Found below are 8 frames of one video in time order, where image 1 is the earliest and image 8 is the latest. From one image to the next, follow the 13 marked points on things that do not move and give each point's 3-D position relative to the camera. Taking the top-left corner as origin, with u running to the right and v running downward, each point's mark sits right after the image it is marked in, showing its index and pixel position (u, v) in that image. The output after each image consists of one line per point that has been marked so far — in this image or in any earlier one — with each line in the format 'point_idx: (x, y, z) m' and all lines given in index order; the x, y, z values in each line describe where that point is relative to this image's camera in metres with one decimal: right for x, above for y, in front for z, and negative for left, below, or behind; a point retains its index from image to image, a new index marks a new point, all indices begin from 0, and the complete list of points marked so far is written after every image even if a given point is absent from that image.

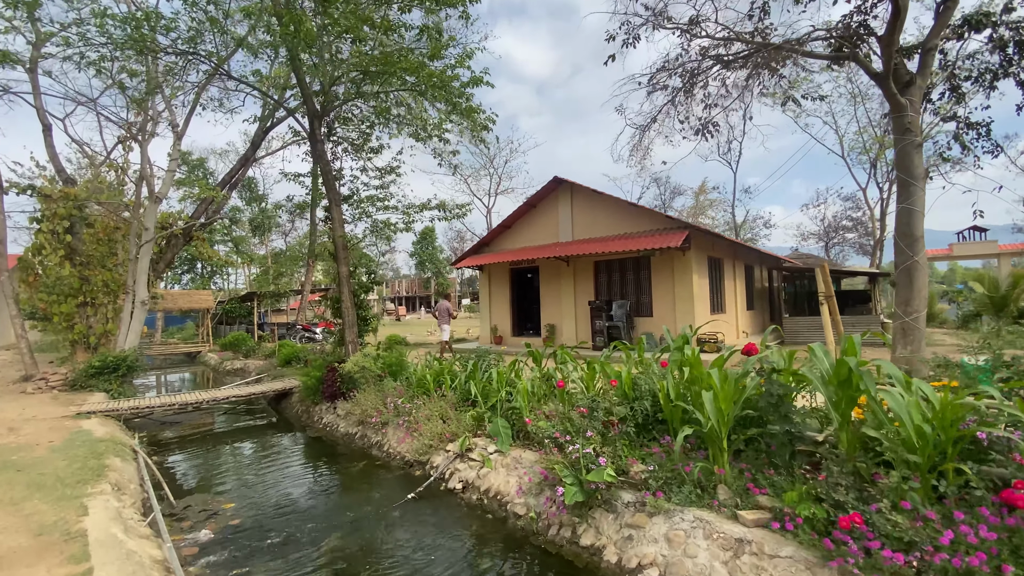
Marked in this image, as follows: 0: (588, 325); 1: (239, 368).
0: (+2.1, -1.0, +13.8) m
1: (-8.9, -2.6, +16.2) m
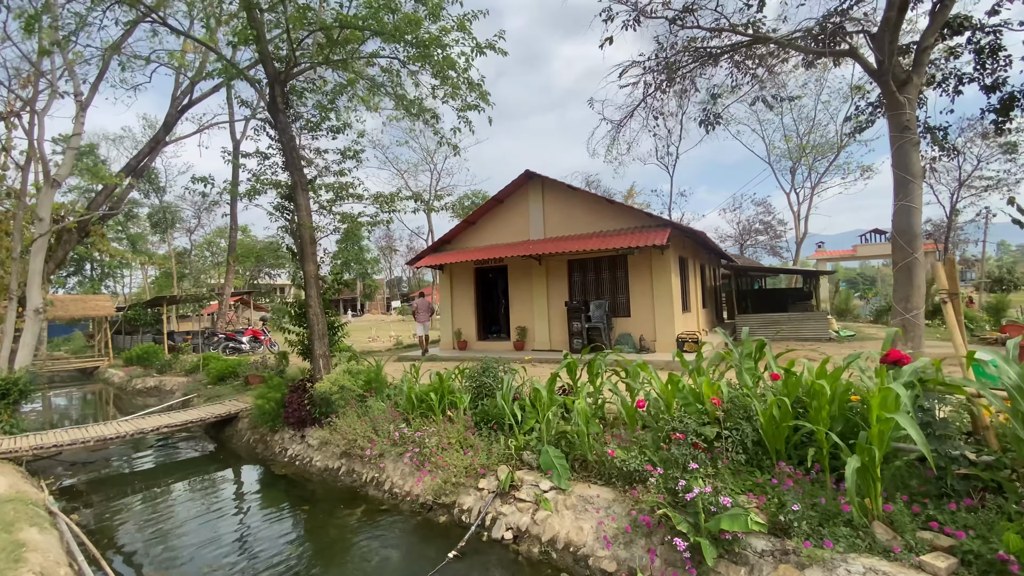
0: (+1.3, -1.0, +13.0) m
1: (-9.9, -2.7, +13.7) m
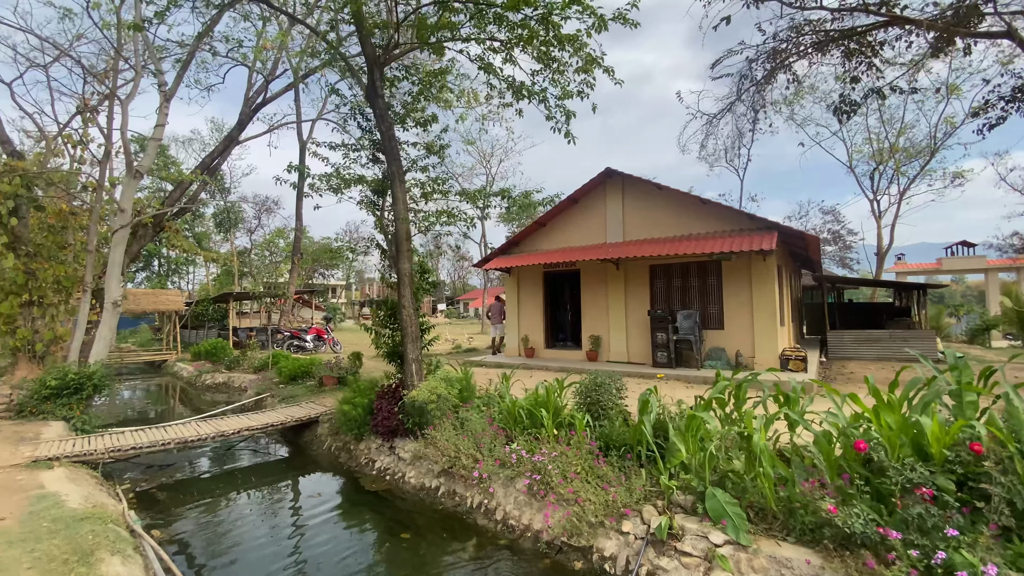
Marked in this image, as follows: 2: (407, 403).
0: (+3.2, -1.2, +12.1) m
1: (-8.0, -2.6, +13.7) m
2: (-1.3, -1.4, +6.2) m
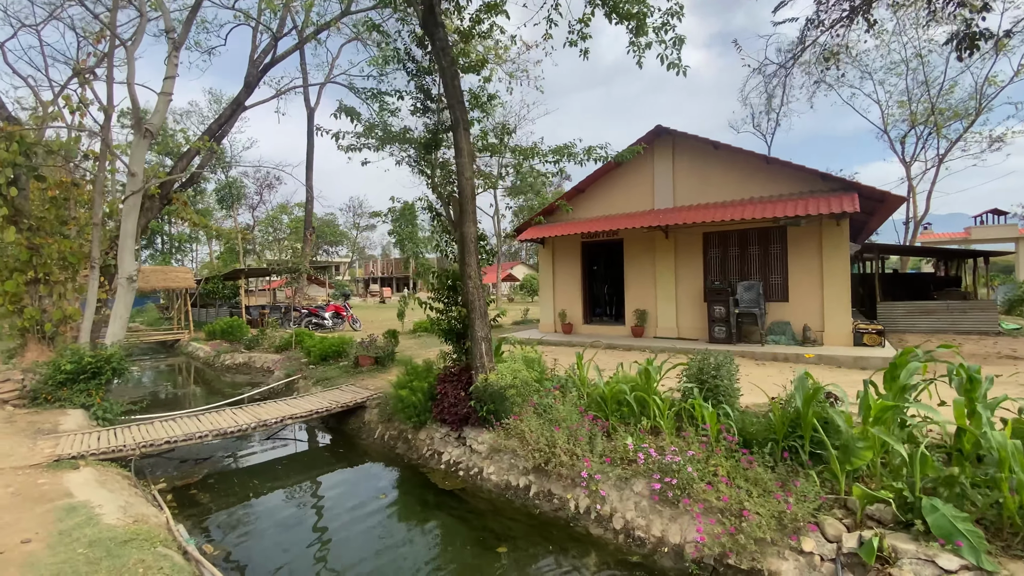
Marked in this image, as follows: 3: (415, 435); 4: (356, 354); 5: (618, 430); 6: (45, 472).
0: (+4.1, -0.5, +11.3) m
1: (-7.0, -2.0, +12.9) m
2: (-0.4, -1.1, +5.4) m
3: (-1.2, -1.8, +6.0) m
4: (-2.9, -1.3, +9.3) m
5: (+1.0, -1.3, +4.7) m
6: (-4.2, -1.7, +4.5) m
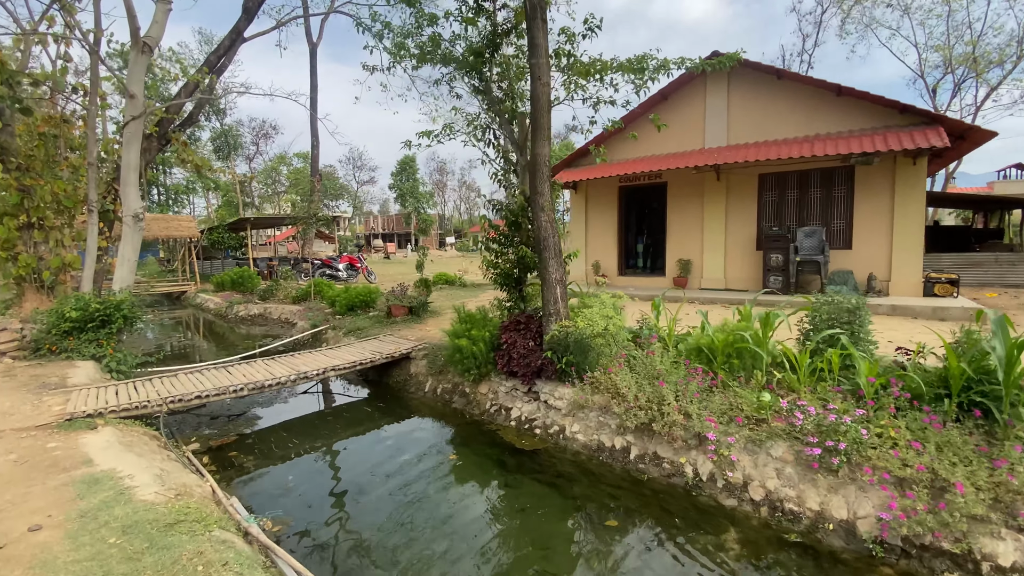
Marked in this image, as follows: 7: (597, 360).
0: (+4.9, +0.6, +10.5) m
1: (-6.3, -0.7, +12.2) m
2: (+0.4, -0.4, +4.6) m
3: (-0.4, -1.1, +5.3) m
4: (-2.1, -0.3, +8.6) m
5: (+1.8, -0.8, +4.0) m
6: (-3.4, -1.1, +3.8) m
7: (+0.8, -0.7, +4.5) m
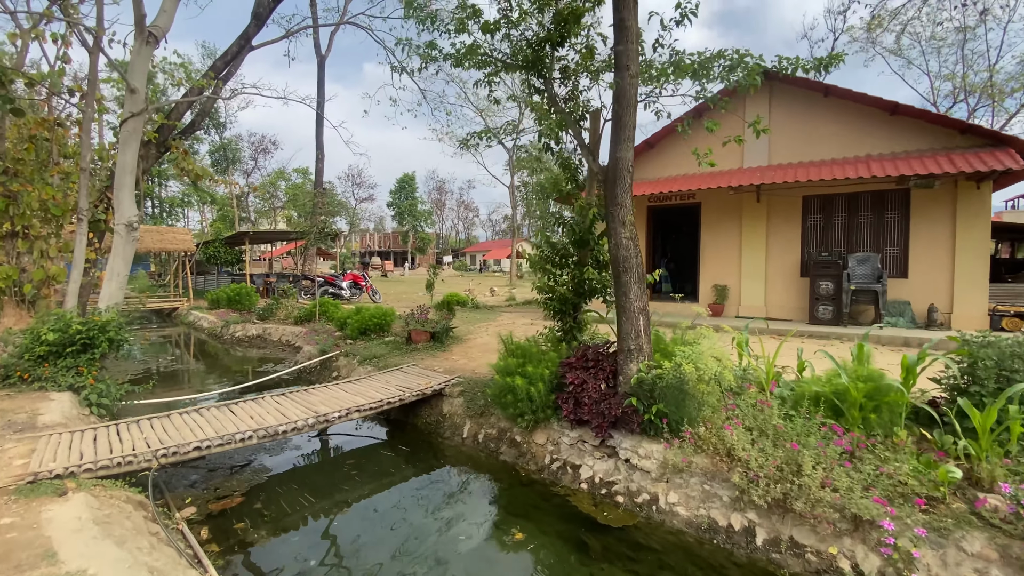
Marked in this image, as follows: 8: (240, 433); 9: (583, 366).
0: (+5.4, 0.0, +9.7) m
1: (-5.8, -1.1, +11.2) m
2: (+1.0, -0.7, +3.8) m
3: (+0.1, -1.4, +4.4) m
4: (-1.6, -0.6, +7.7) m
5: (+2.4, -1.0, +3.1) m
6: (-2.9, -1.2, +2.8) m
7: (+1.3, -0.9, +3.7) m
8: (-2.2, -1.1, +4.0) m
9: (+0.6, -0.7, +4.3) m
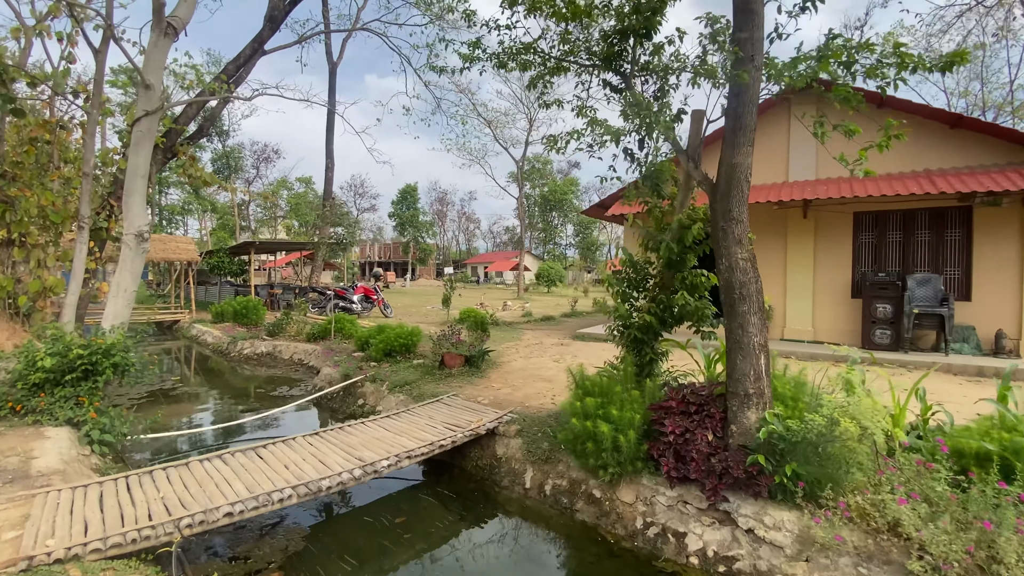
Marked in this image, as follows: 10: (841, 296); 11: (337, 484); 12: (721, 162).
0: (+6.0, -0.4, +9.1) m
1: (-5.2, -1.4, +10.5) m
2: (+1.6, -0.9, +3.1) m
3: (+0.7, -1.6, +3.8) m
4: (-1.0, -0.9, +7.0) m
5: (+3.0, -1.2, +2.5) m
6: (-2.2, -1.4, +2.2) m
7: (+1.9, -1.1, +3.0) m
8: (-1.6, -1.3, +3.3) m
9: (+1.2, -0.9, +3.6) m
10: (+6.0, -0.1, +9.1) m
11: (-1.3, -1.4, +3.6) m
12: (+1.5, +0.9, +3.4) m
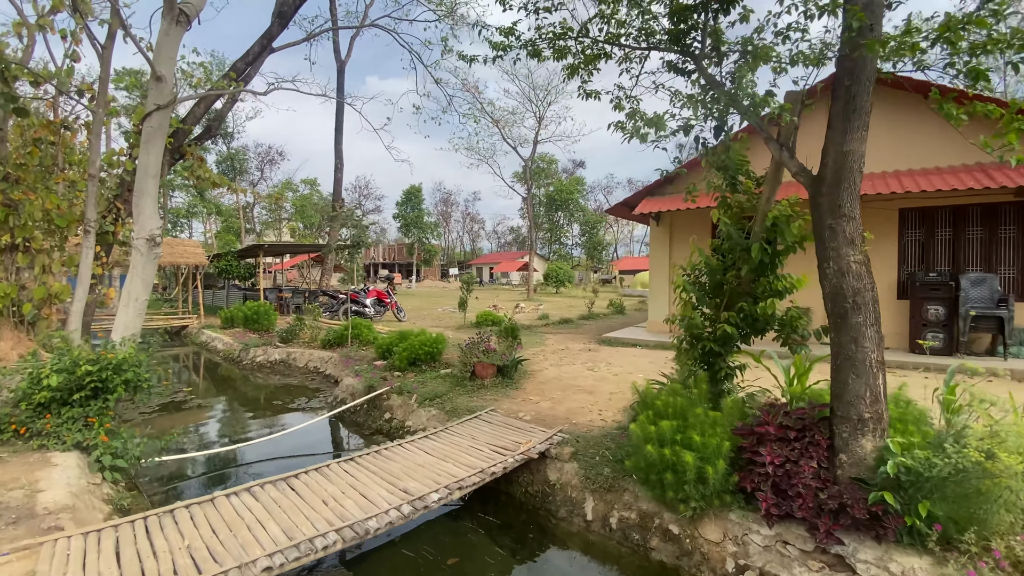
0: (+6.5, -0.4, +8.6) m
1: (-4.8, -1.5, +10.1) m
2: (+2.1, -0.9, +2.7) m
3: (+1.2, -1.6, +3.3) m
4: (-0.6, -1.0, +6.6) m
5: (+3.4, -1.3, +2.0) m
6: (-1.8, -1.4, +1.7) m
7: (+2.4, -1.2, +2.6) m
8: (-1.1, -1.4, +2.9) m
9: (+1.7, -0.9, +3.2) m
10: (+6.5, -0.2, +8.7) m
11: (-0.8, -1.4, +3.1) m
12: (+1.9, +0.8, +2.9) m
